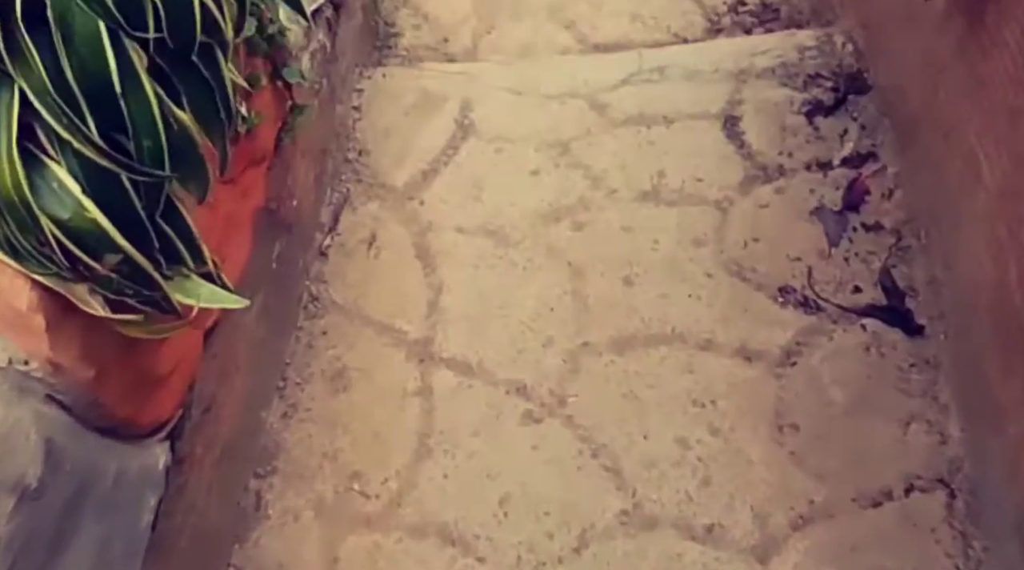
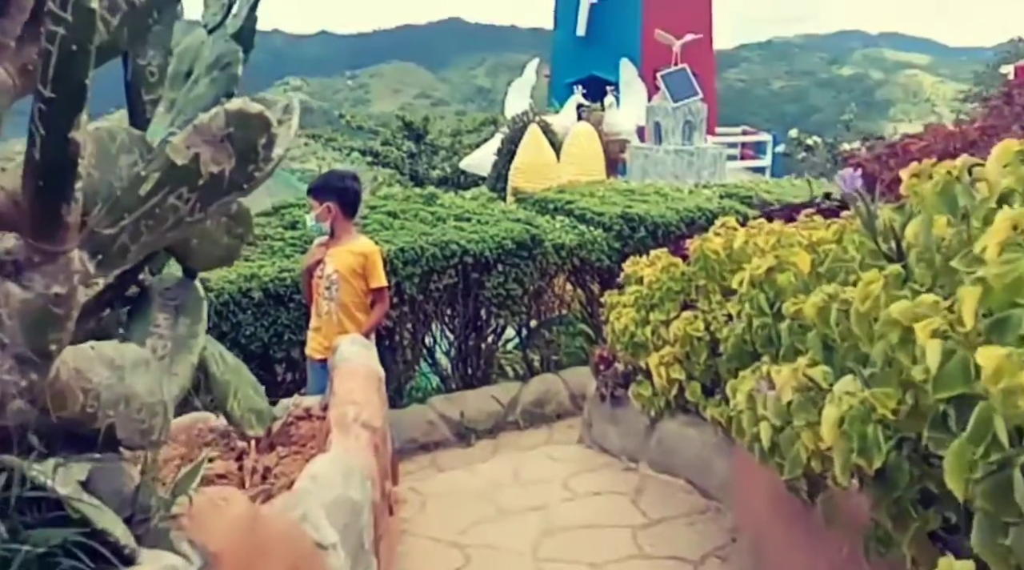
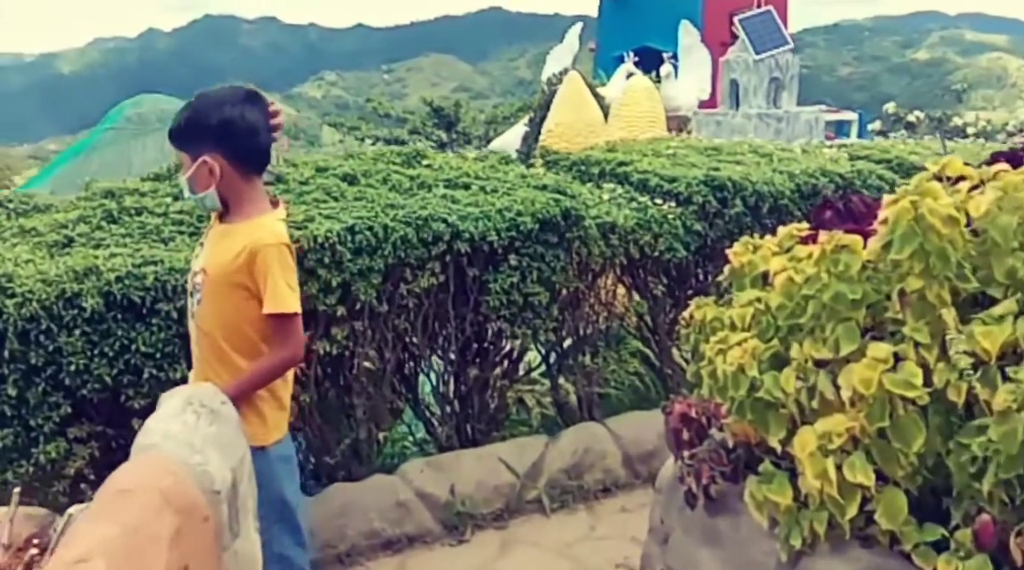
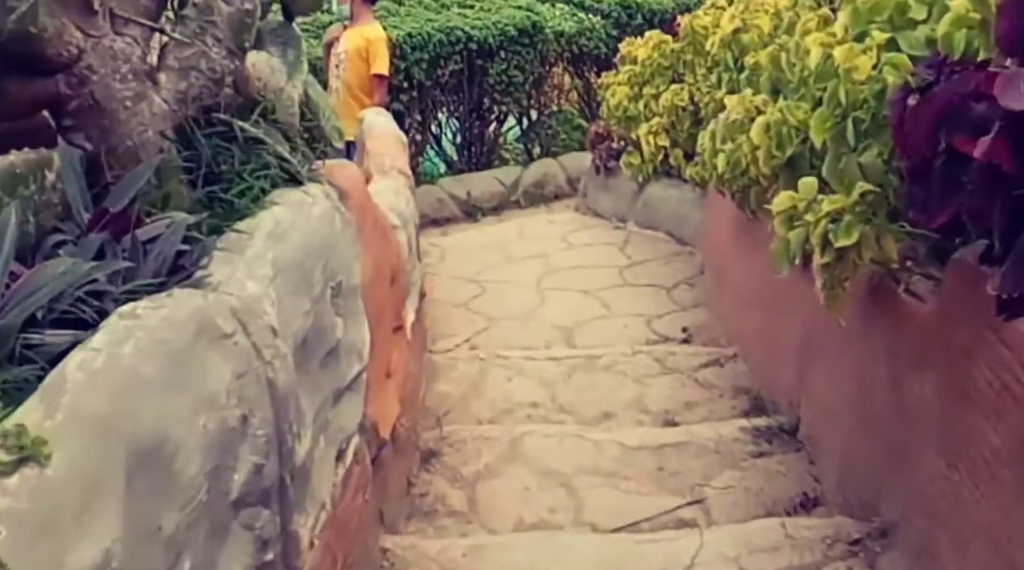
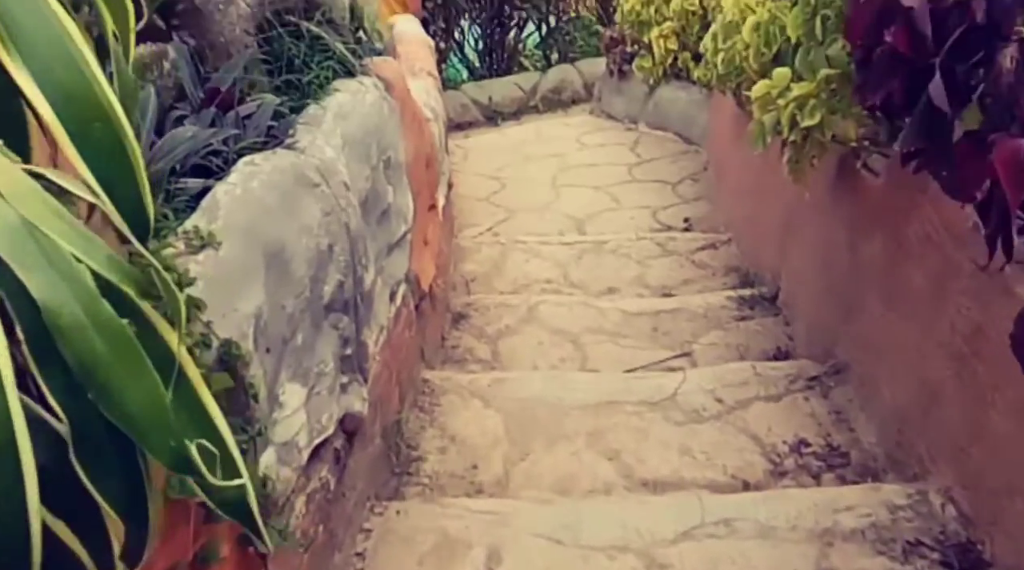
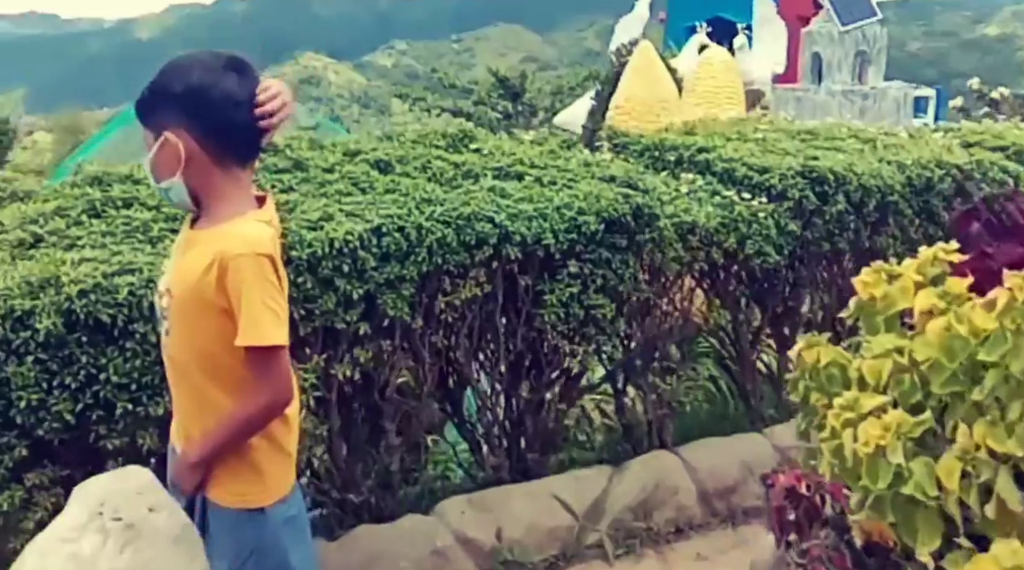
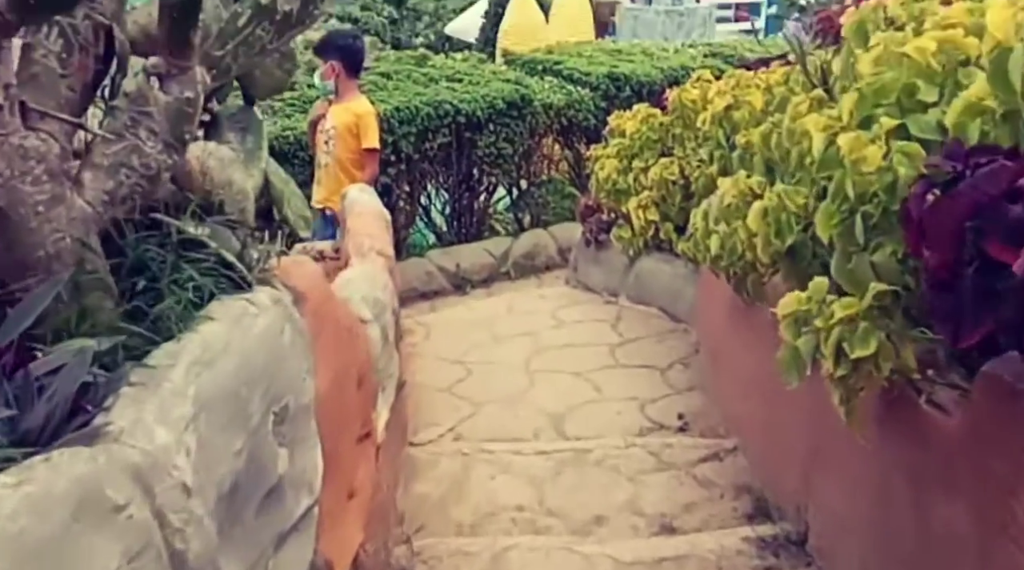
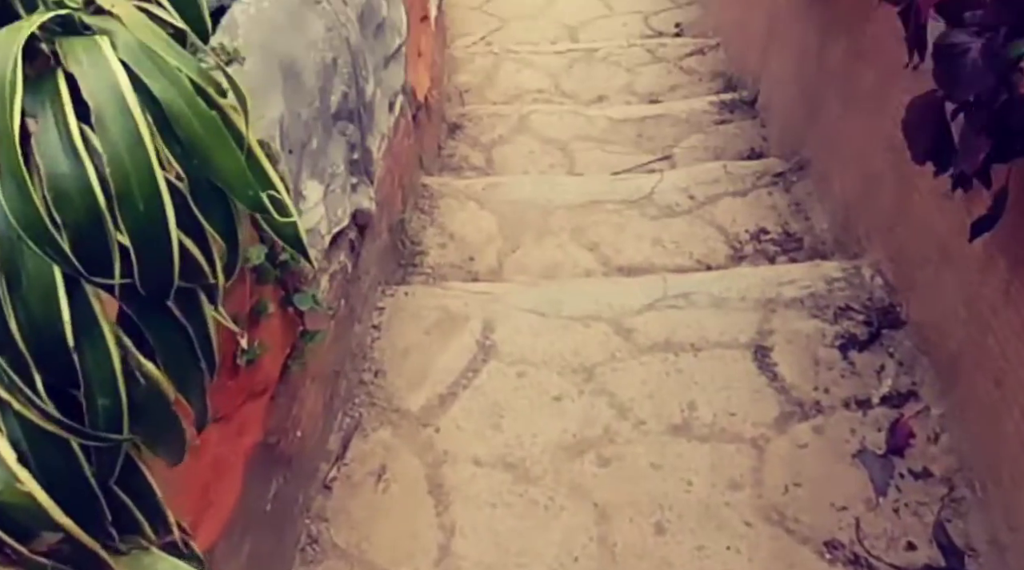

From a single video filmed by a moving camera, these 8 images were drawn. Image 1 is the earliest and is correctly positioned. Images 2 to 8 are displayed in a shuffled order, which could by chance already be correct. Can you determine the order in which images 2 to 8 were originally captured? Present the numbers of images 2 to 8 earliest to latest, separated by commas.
8, 5, 4, 7, 2, 3, 6
